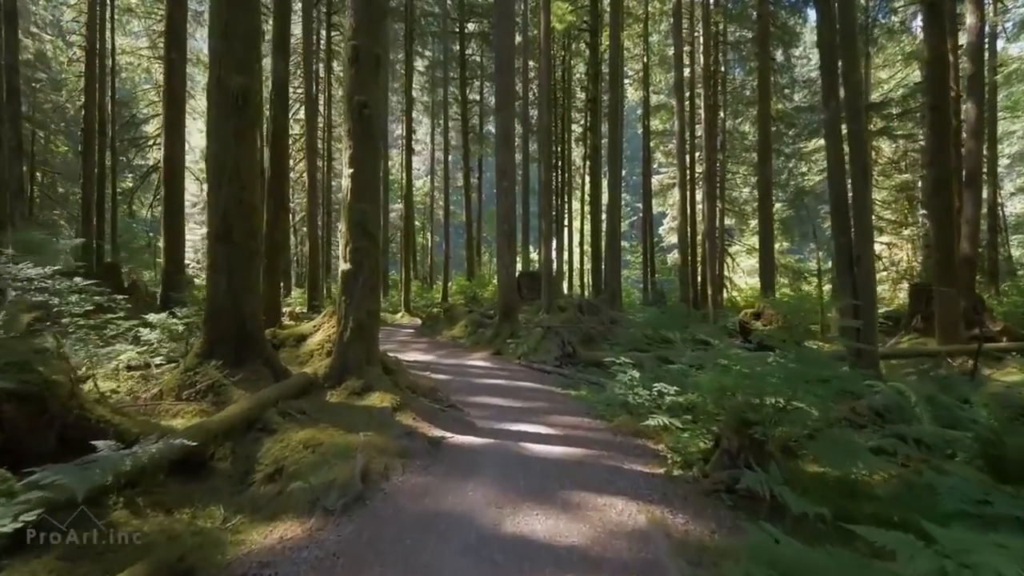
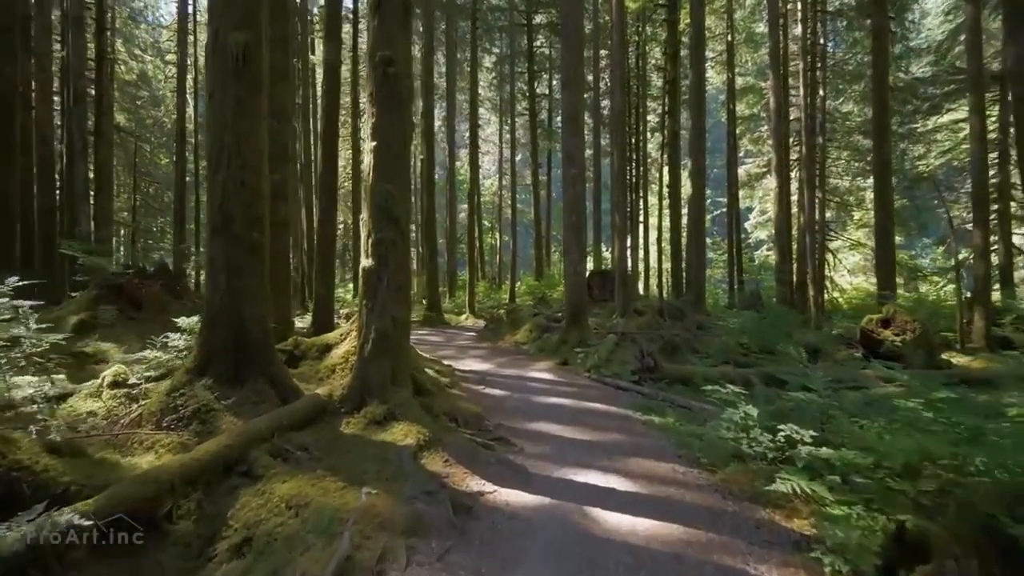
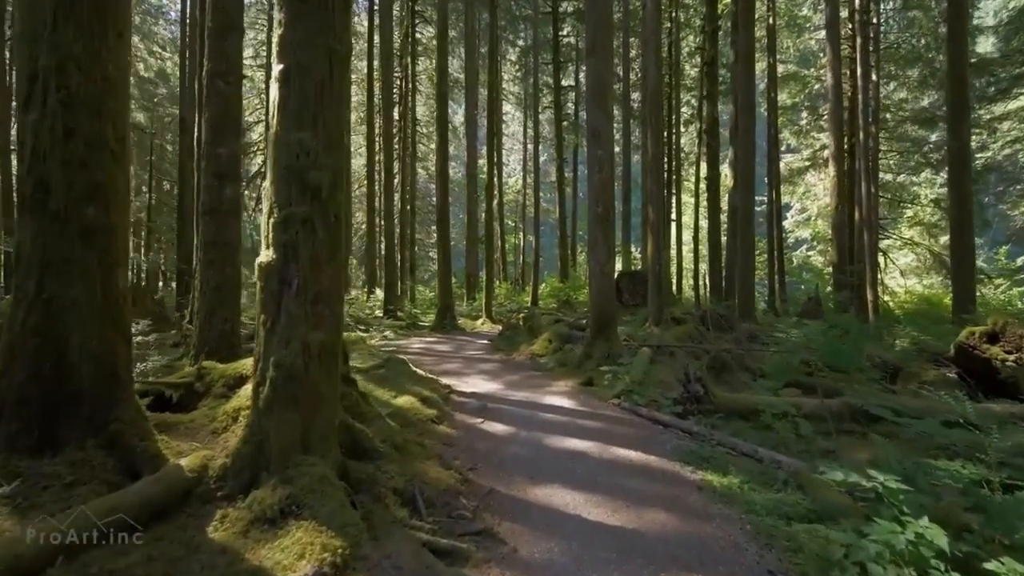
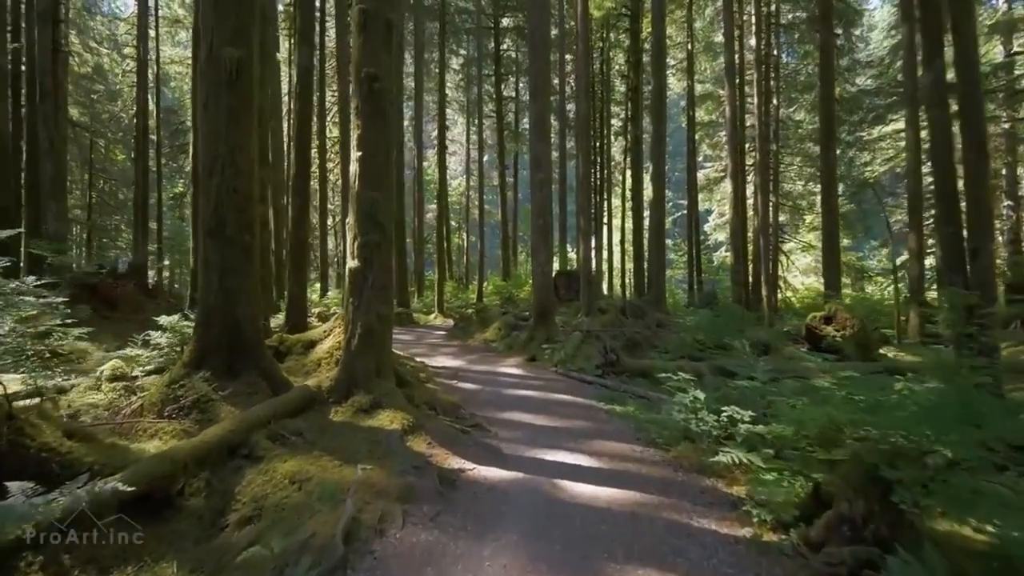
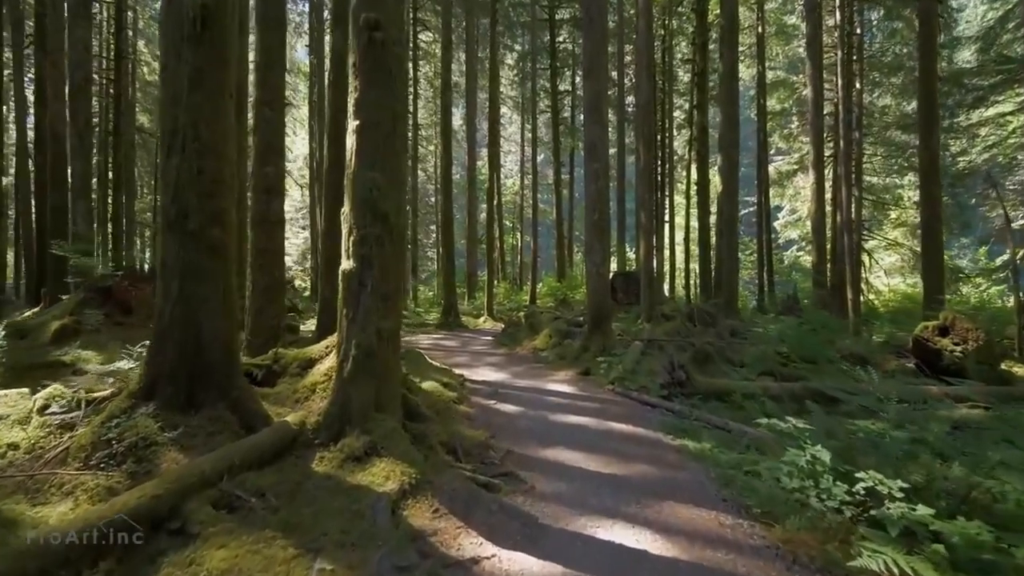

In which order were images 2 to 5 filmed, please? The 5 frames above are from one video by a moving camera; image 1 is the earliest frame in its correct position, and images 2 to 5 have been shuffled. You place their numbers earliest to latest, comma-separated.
4, 2, 5, 3
